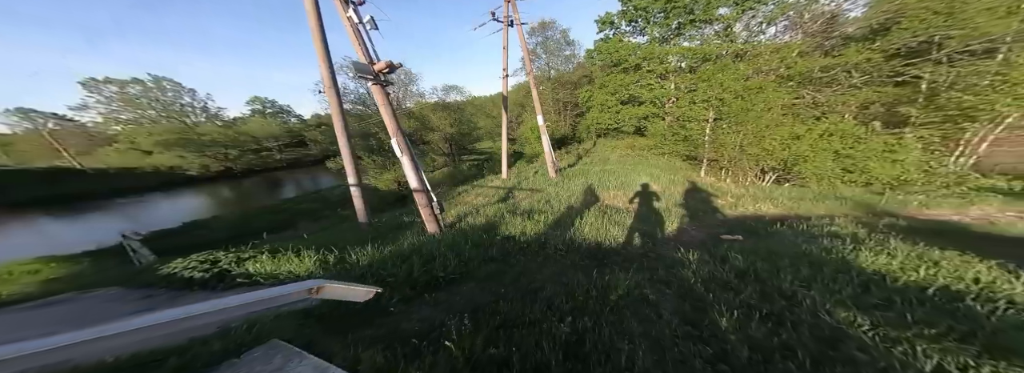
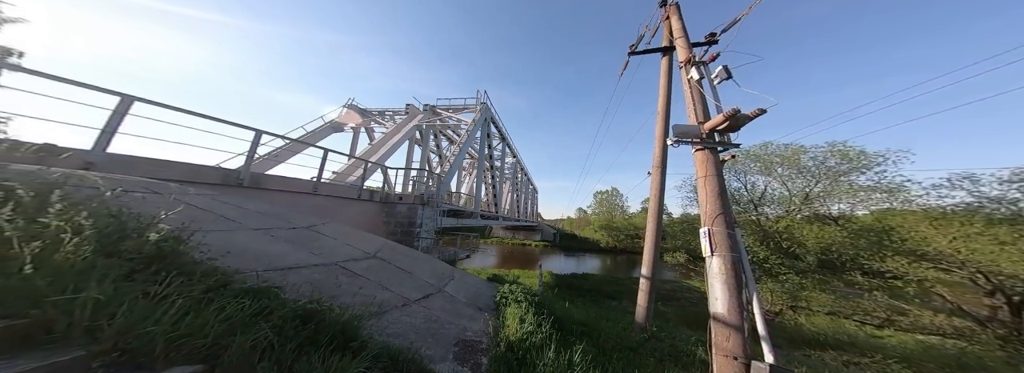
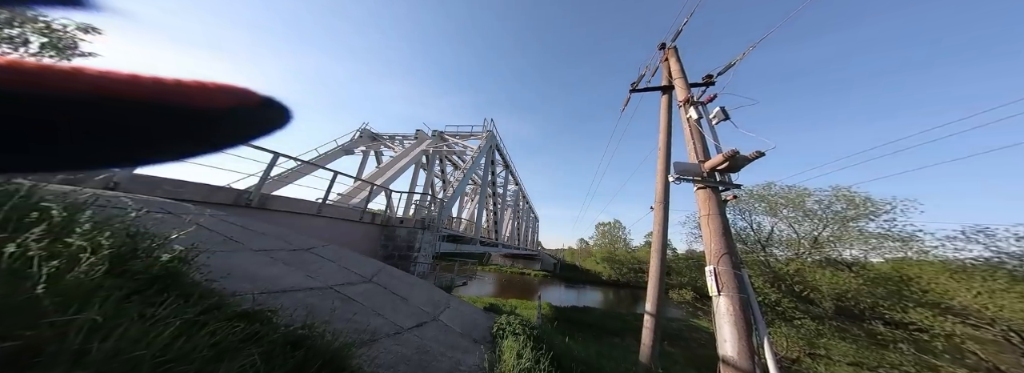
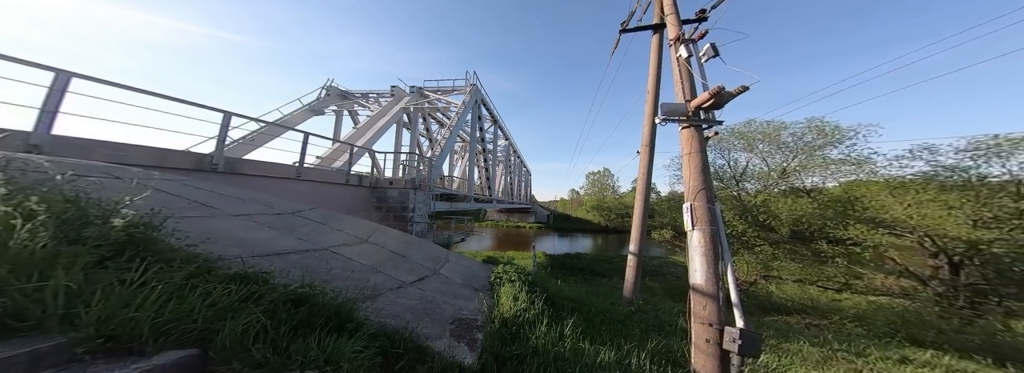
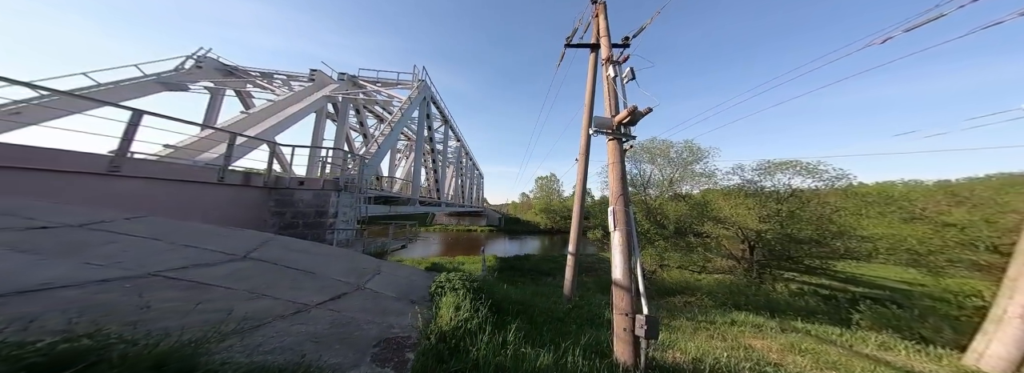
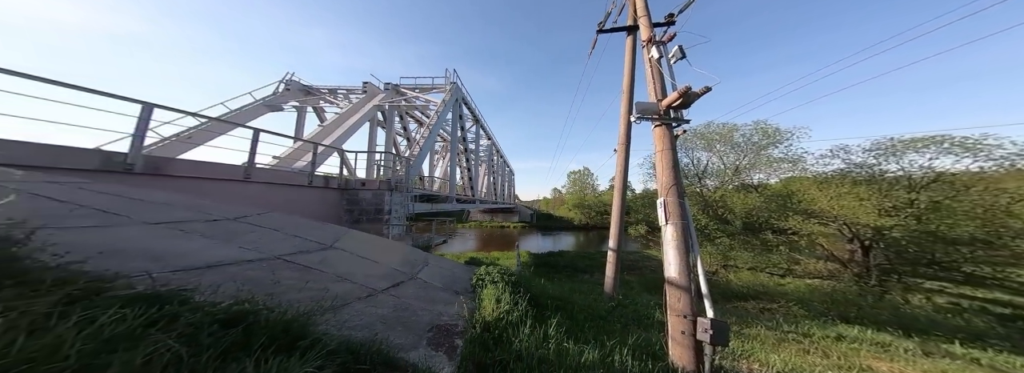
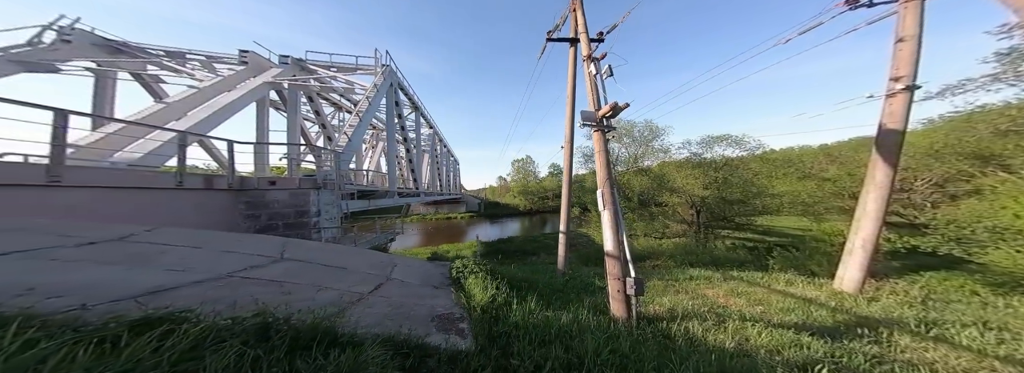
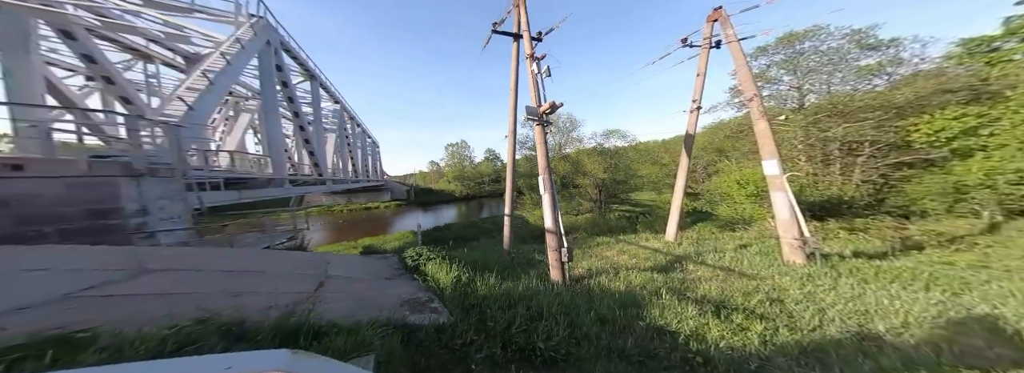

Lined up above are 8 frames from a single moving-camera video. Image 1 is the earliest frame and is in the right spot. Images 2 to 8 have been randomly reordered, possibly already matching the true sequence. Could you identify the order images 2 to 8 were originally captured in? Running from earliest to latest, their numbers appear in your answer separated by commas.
8, 7, 5, 6, 2, 3, 4
